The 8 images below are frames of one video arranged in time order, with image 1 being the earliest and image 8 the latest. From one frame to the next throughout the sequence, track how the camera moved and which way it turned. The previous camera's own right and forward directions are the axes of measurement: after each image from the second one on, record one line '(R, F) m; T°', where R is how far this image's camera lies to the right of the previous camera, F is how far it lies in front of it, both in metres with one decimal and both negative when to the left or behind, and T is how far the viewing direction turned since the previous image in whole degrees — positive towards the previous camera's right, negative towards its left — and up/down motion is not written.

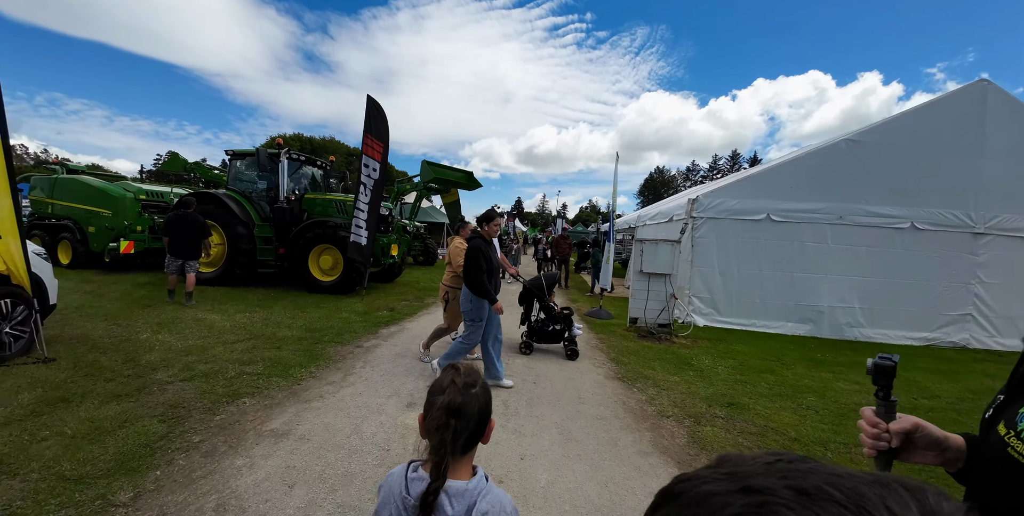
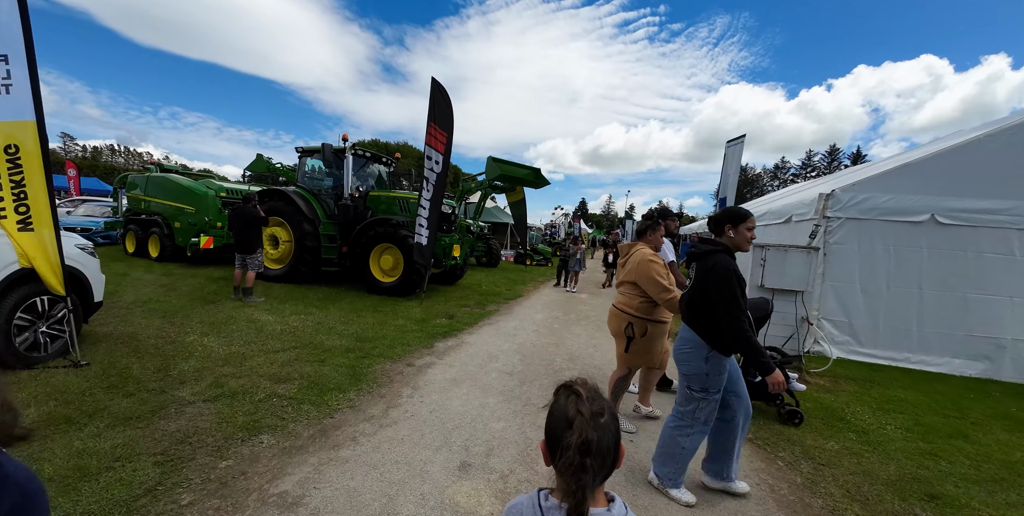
(-0.3, +1.0) m; -10°
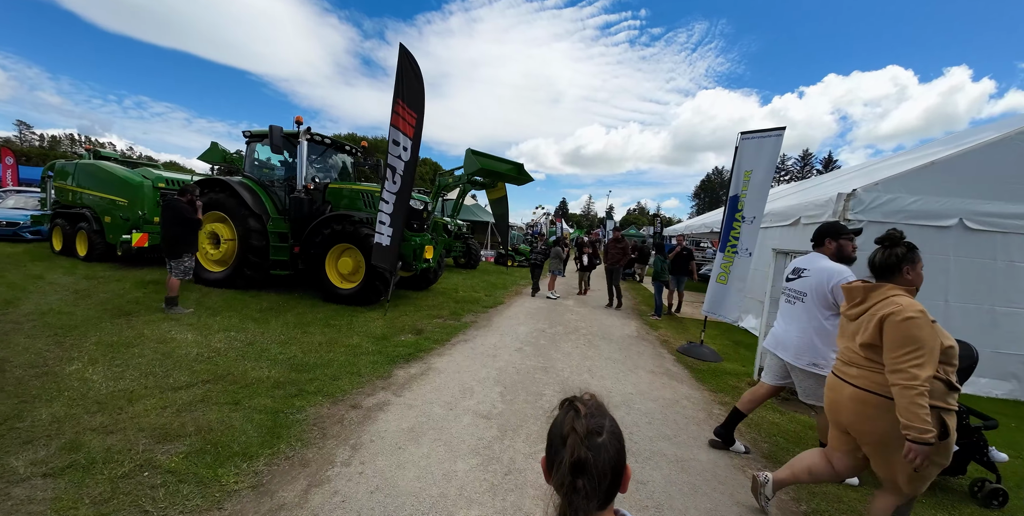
(0.0, +0.9) m; +3°
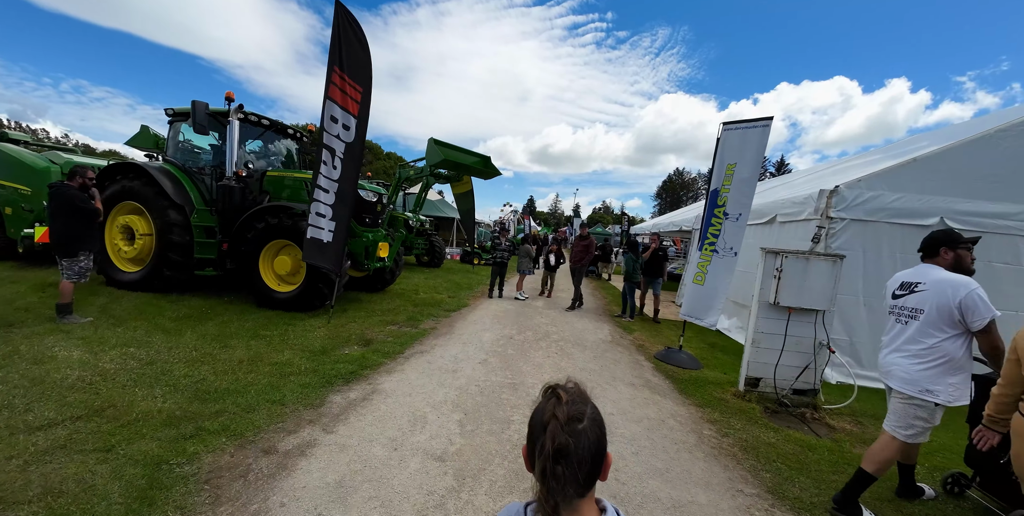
(0.0, +0.6) m; +5°
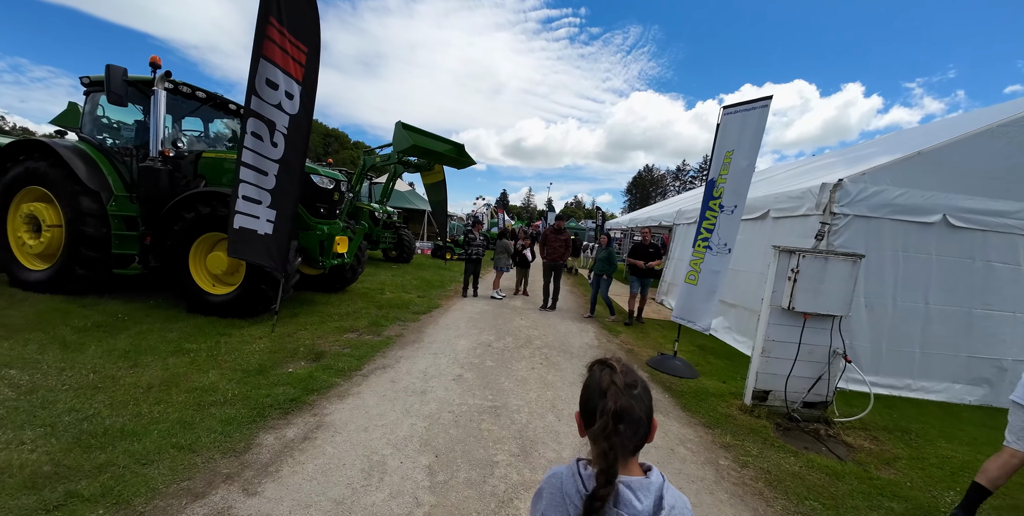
(-0.1, +0.6) m; +4°
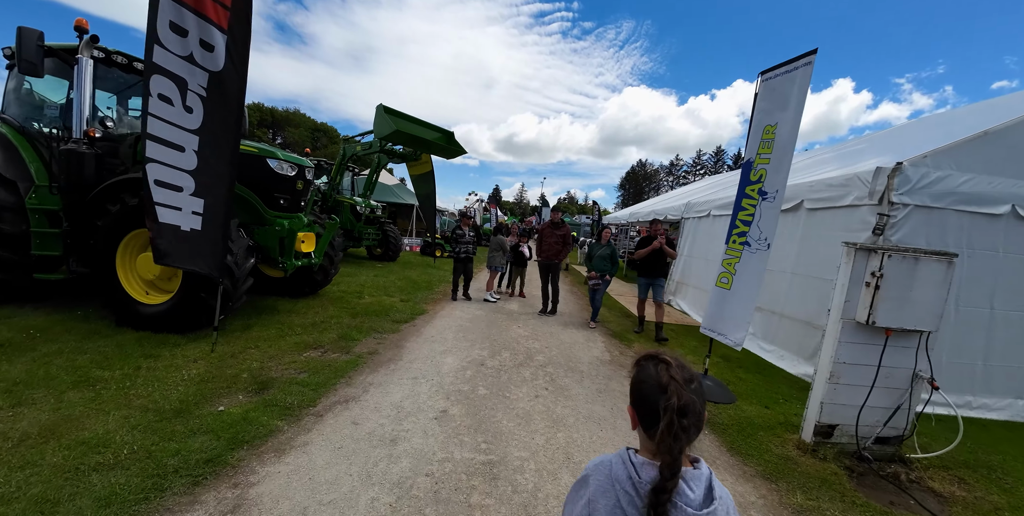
(0.0, +0.7) m; +1°
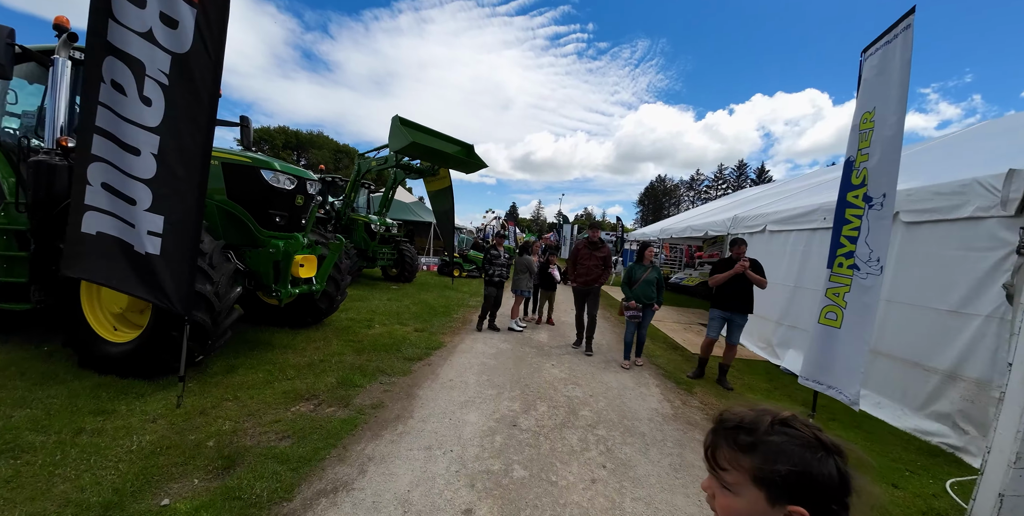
(-0.2, +0.7) m; -3°
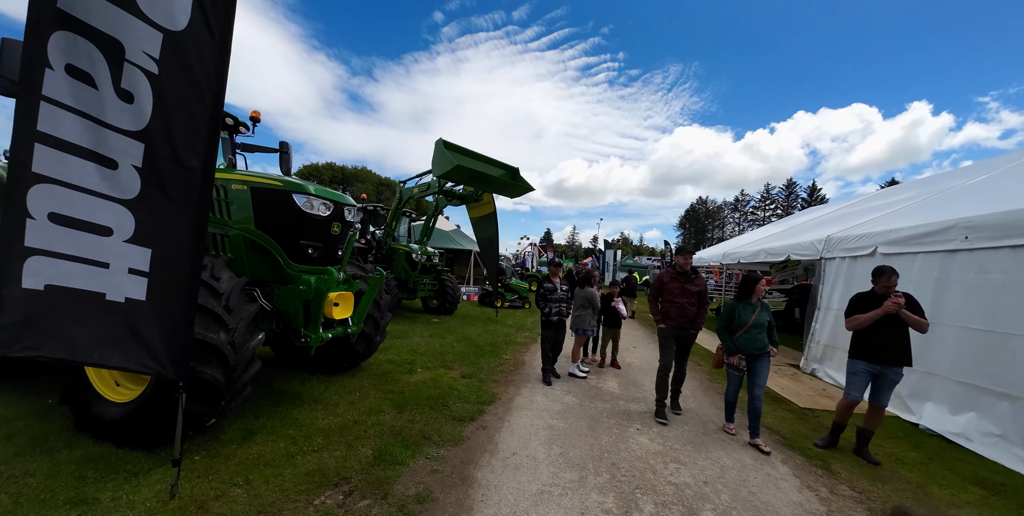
(-0.3, +0.7) m; -5°
